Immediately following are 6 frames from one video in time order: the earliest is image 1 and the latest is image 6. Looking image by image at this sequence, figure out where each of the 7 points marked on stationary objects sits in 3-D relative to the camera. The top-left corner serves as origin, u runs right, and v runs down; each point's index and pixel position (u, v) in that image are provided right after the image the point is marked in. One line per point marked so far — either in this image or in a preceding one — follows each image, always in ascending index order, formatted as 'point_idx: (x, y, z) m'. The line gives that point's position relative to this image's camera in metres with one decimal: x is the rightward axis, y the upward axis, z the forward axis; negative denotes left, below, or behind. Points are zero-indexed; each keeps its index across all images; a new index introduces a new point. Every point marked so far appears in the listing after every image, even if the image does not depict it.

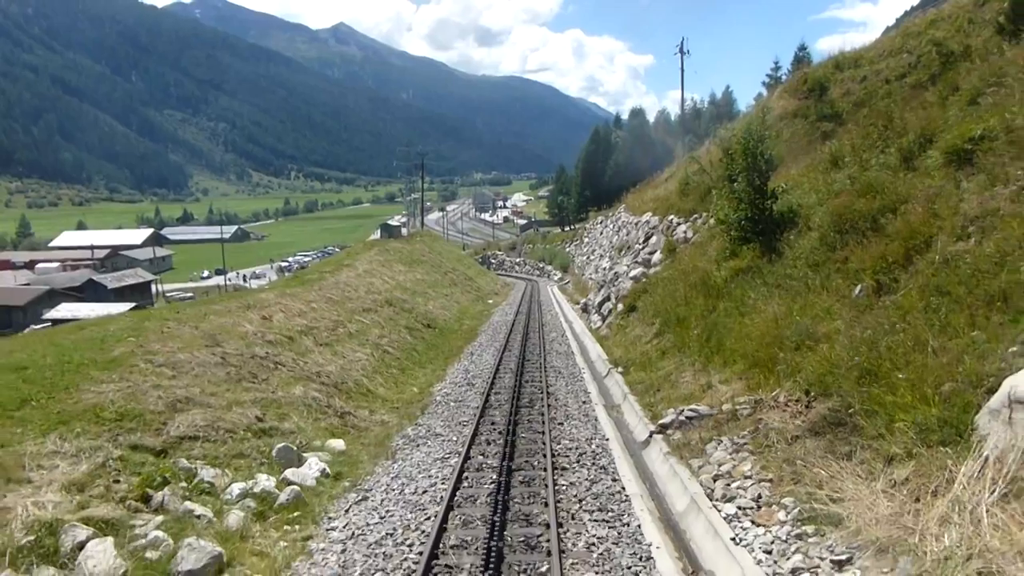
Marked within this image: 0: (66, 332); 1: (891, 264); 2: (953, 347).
0: (-8.4, -0.9, +15.6) m
1: (+5.6, +0.4, +11.9) m
2: (+4.7, -0.6, +8.6) m
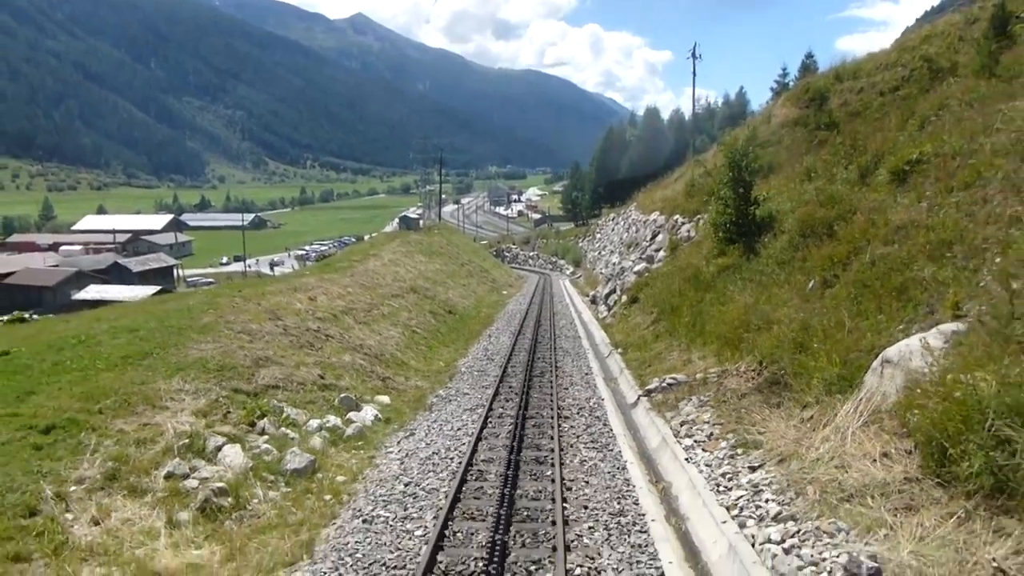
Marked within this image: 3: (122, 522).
0: (-8.0, -0.4, +18.7) m
1: (+5.9, +0.5, +14.8) m
2: (+5.0, -0.5, +11.5) m
3: (-4.3, -2.5, +8.8) m
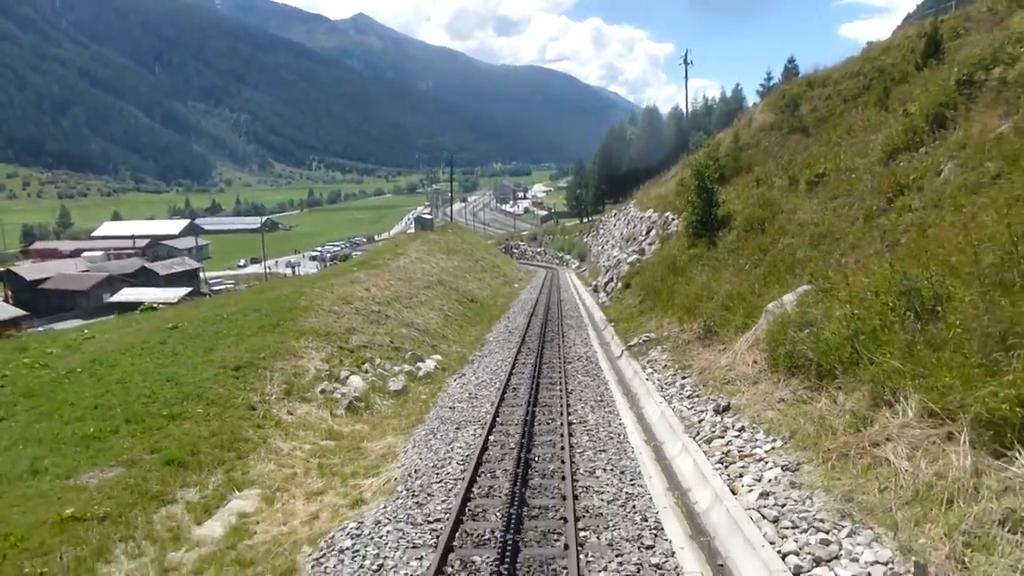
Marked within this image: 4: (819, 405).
0: (-7.5, -0.2, +24.7) m
1: (+6.3, +1.0, +20.7) m
2: (+5.4, 0.0, +17.5) m
3: (-3.9, -2.3, +14.8) m
4: (+4.0, -1.4, +10.5) m
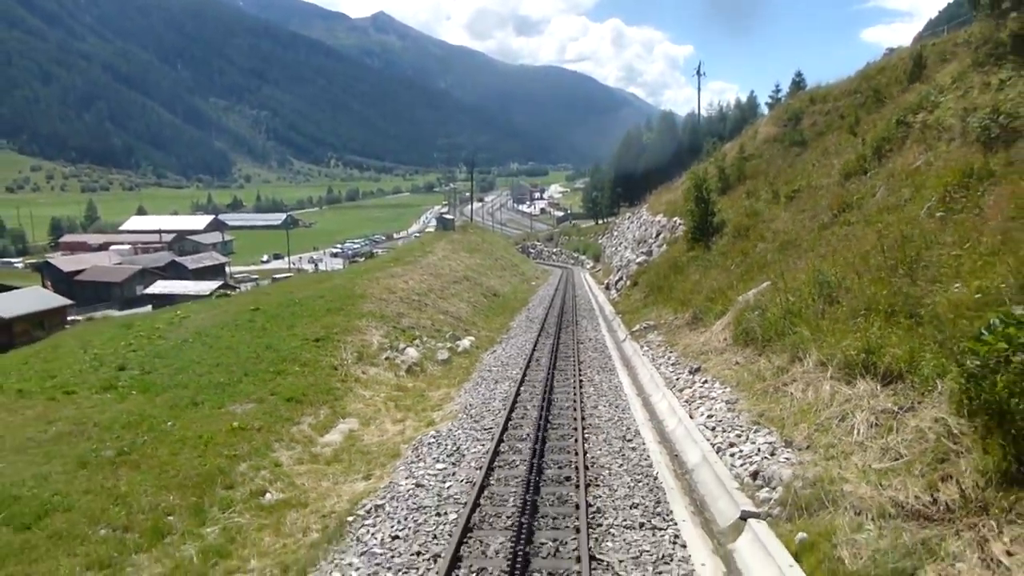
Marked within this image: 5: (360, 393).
0: (-6.7, +0.1, +29.1) m
1: (+7.1, +1.1, +24.8) m
2: (+6.1, +0.1, +21.6) m
3: (-3.3, -2.0, +19.1) m
4: (+4.5, -1.3, +14.6) m
5: (-3.3, -2.2, +17.2) m
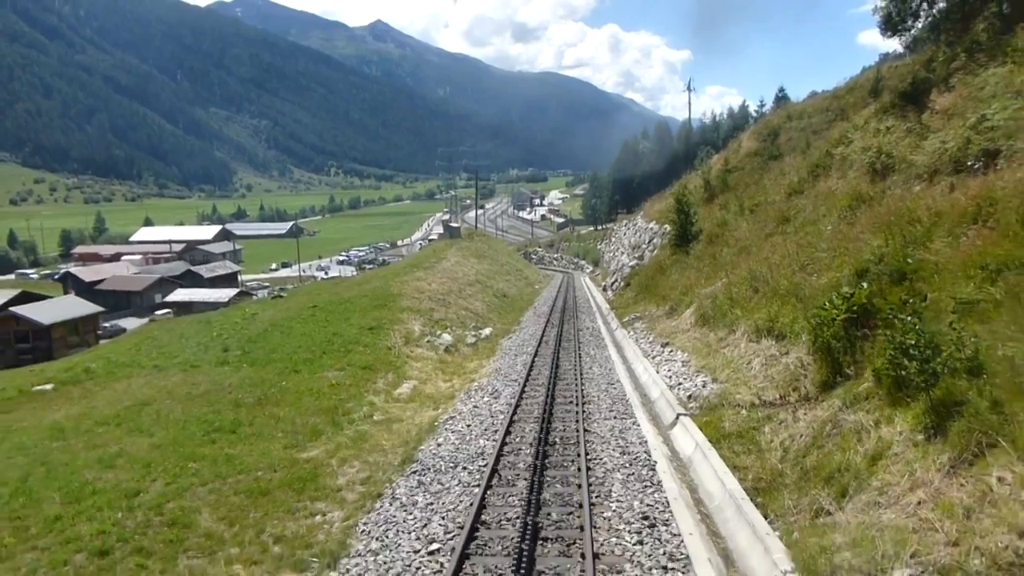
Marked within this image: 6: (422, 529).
0: (-6.3, +0.1, +34.7) m
1: (+7.5, +1.2, +30.4) m
2: (+6.5, +0.2, +27.2) m
3: (-2.9, -1.9, +24.7) m
4: (+4.9, -1.1, +20.2) m
5: (-2.8, -2.2, +22.8) m
6: (-0.9, -2.6, +8.8) m
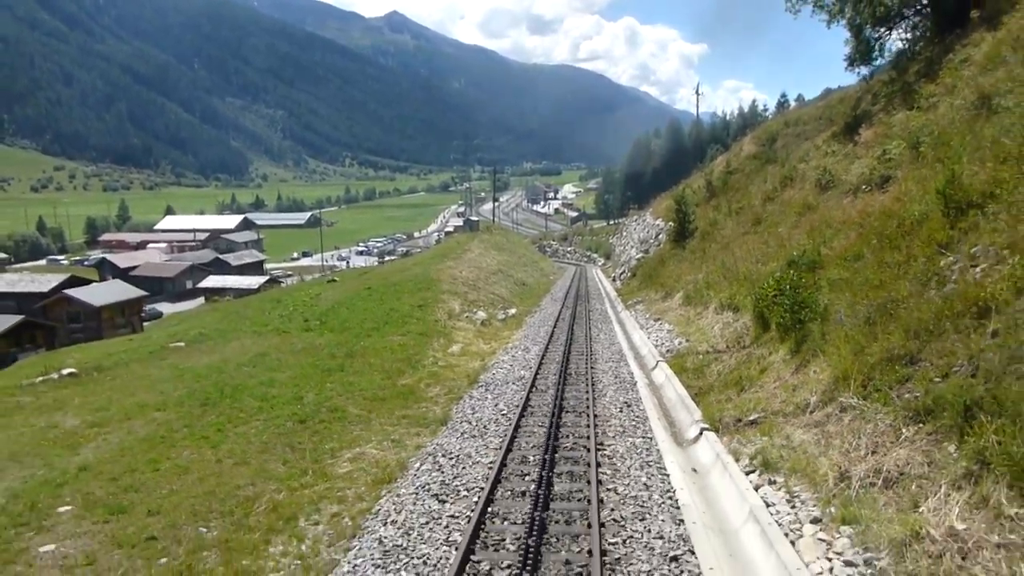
0: (-5.3, +0.8, +40.7) m
1: (+8.5, +1.7, +36.2) m
2: (+7.4, +0.7, +33.0) m
3: (-2.0, -1.4, +30.7) m
4: (+5.7, -0.7, +26.1) m
5: (-2.0, -1.6, +28.8) m
6: (-0.3, -2.2, +14.7) m
